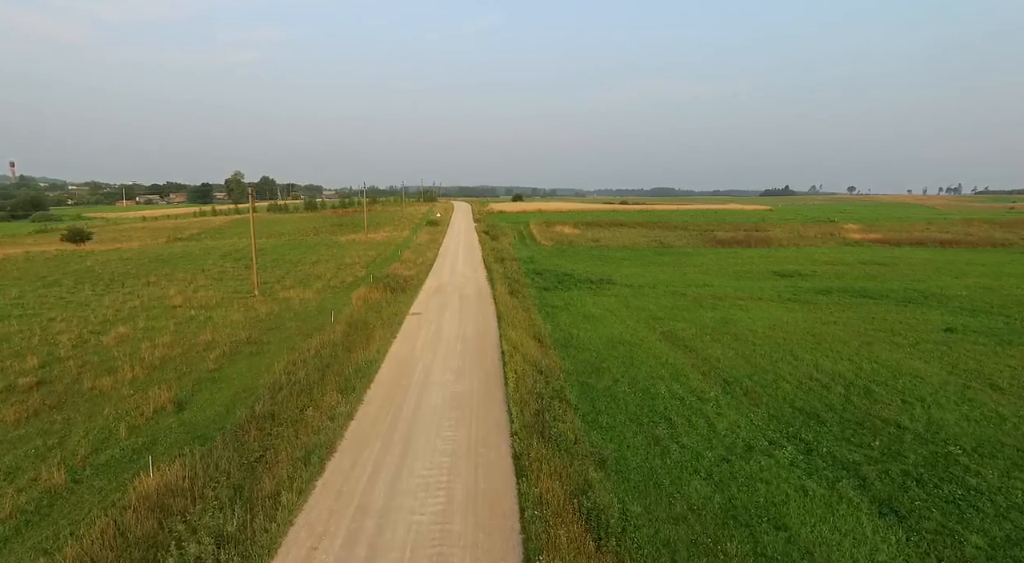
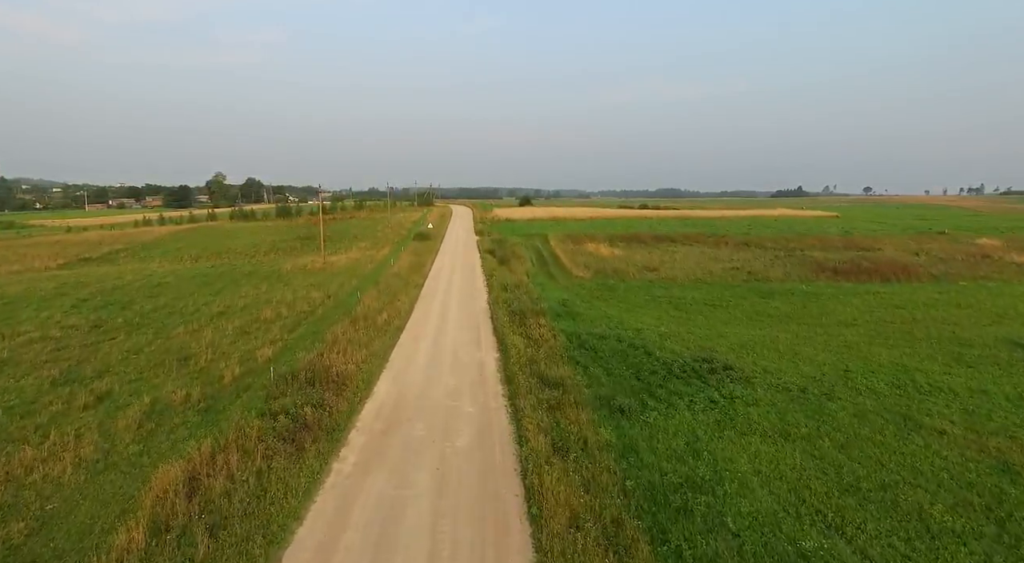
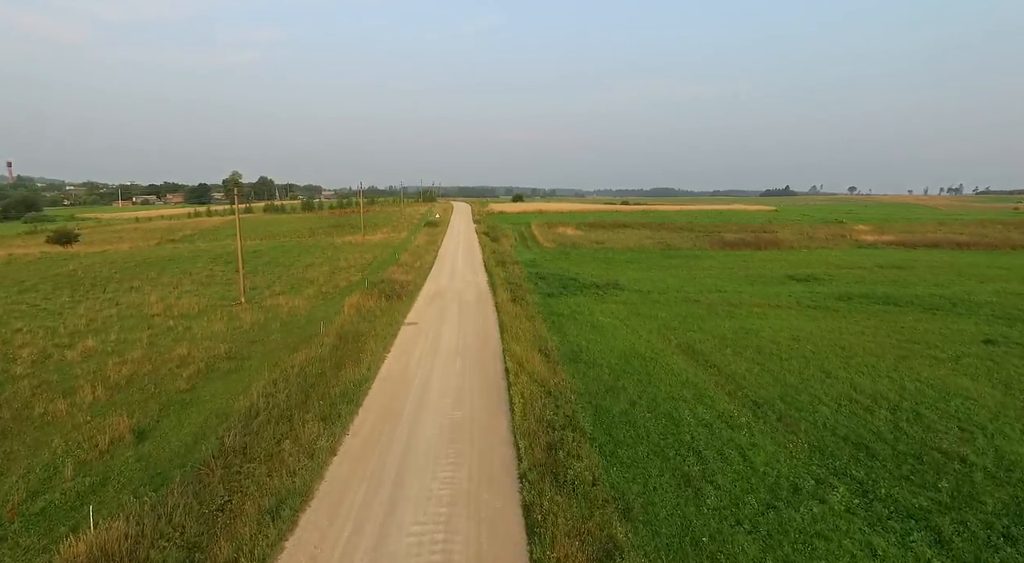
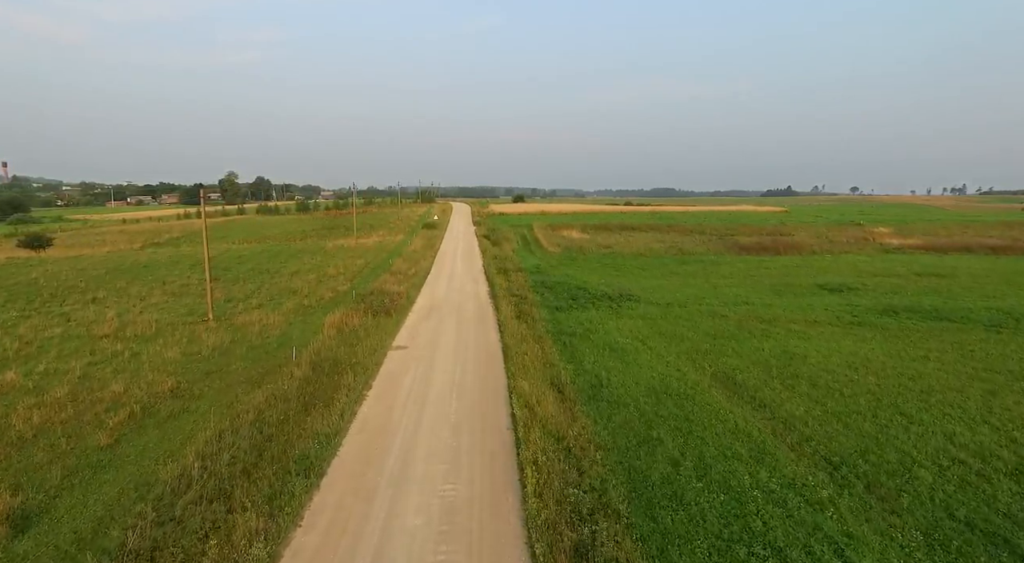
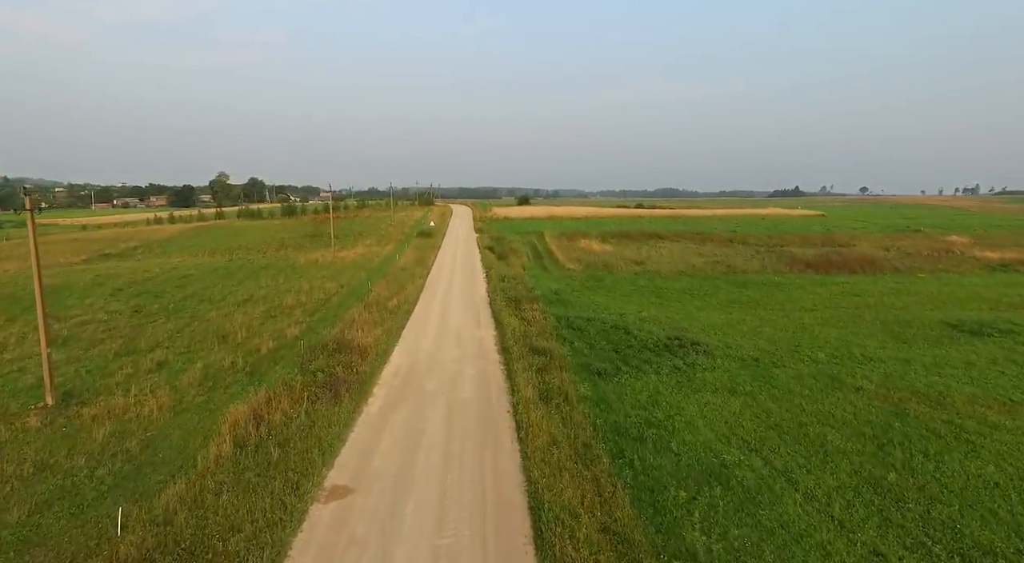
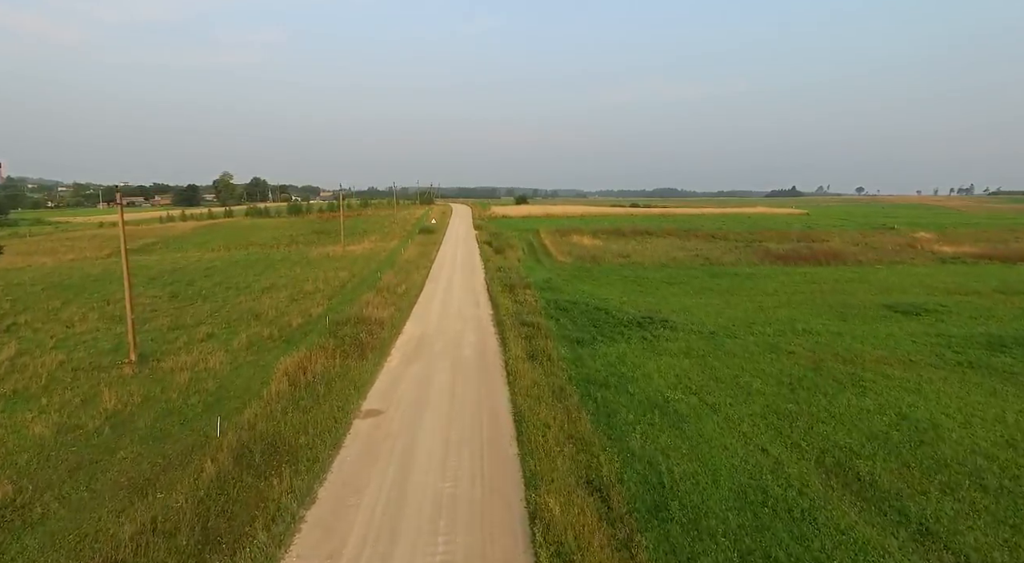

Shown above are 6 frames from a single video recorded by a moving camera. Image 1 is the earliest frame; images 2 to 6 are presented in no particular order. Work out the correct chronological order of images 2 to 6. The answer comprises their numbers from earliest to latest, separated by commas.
3, 4, 6, 5, 2
